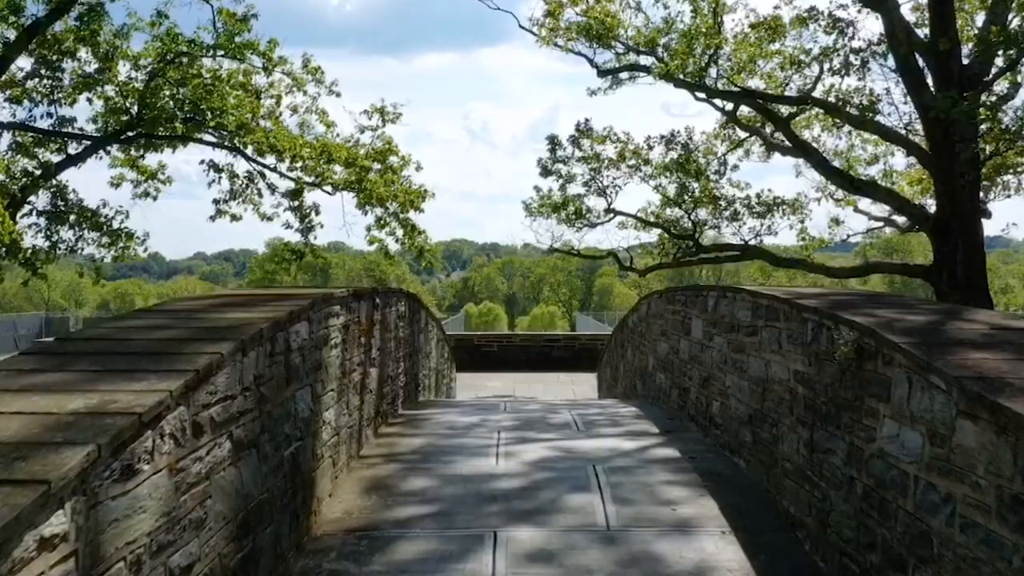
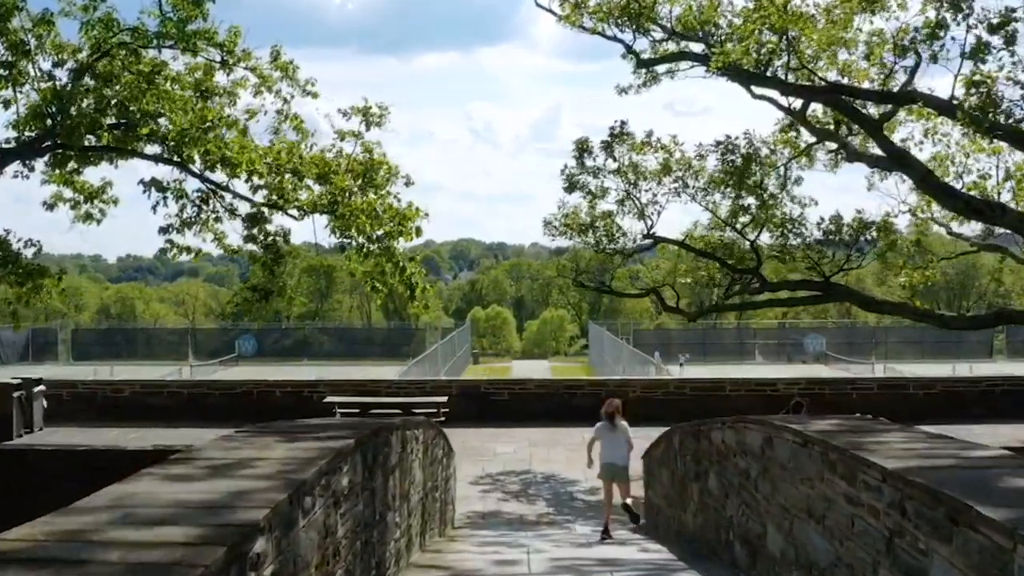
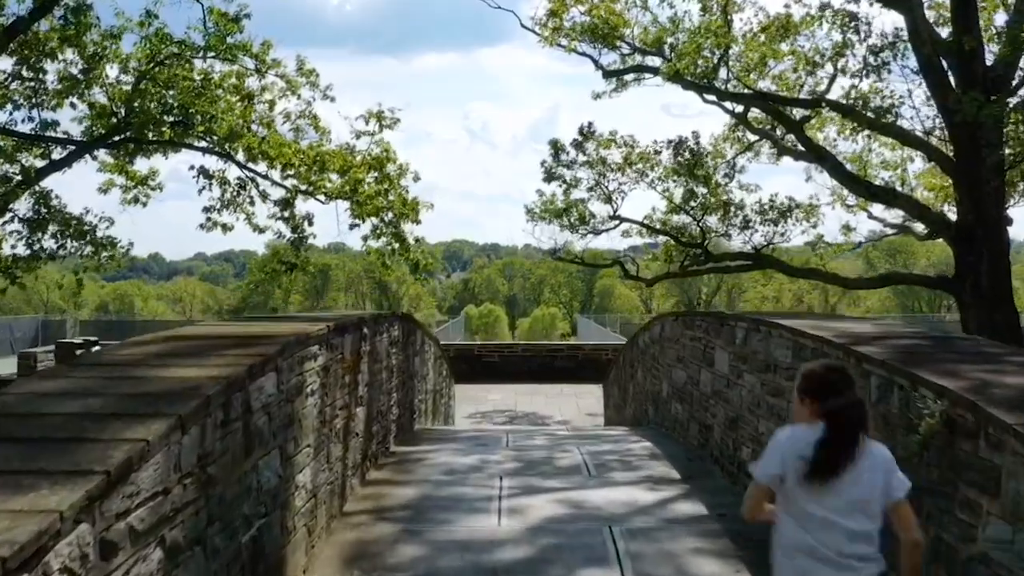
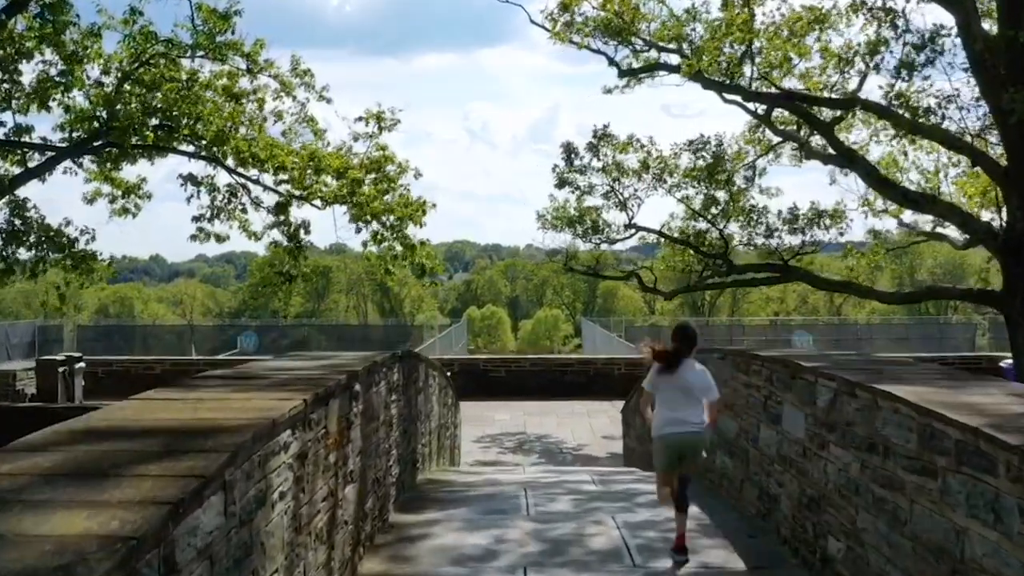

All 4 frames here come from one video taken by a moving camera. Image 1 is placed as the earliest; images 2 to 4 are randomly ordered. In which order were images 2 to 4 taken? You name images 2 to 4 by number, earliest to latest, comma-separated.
3, 4, 2
